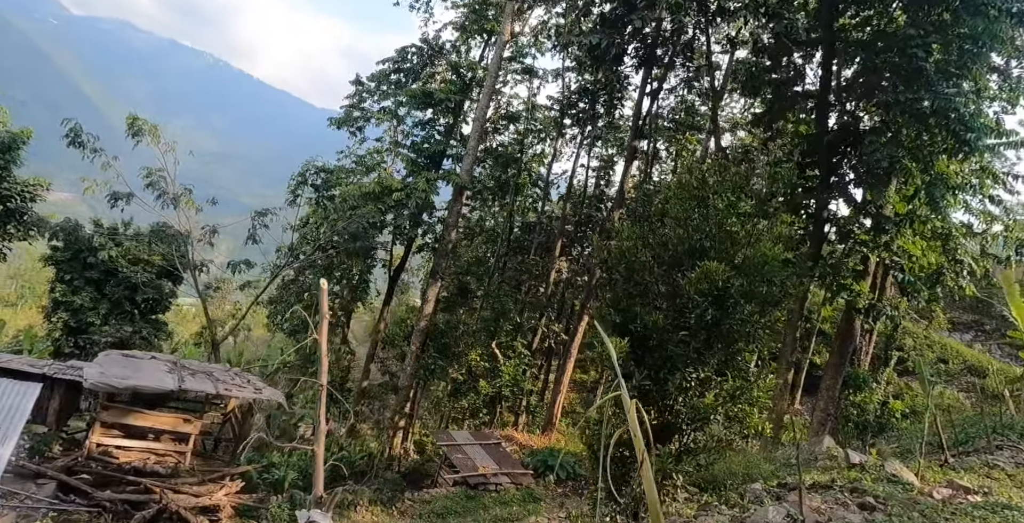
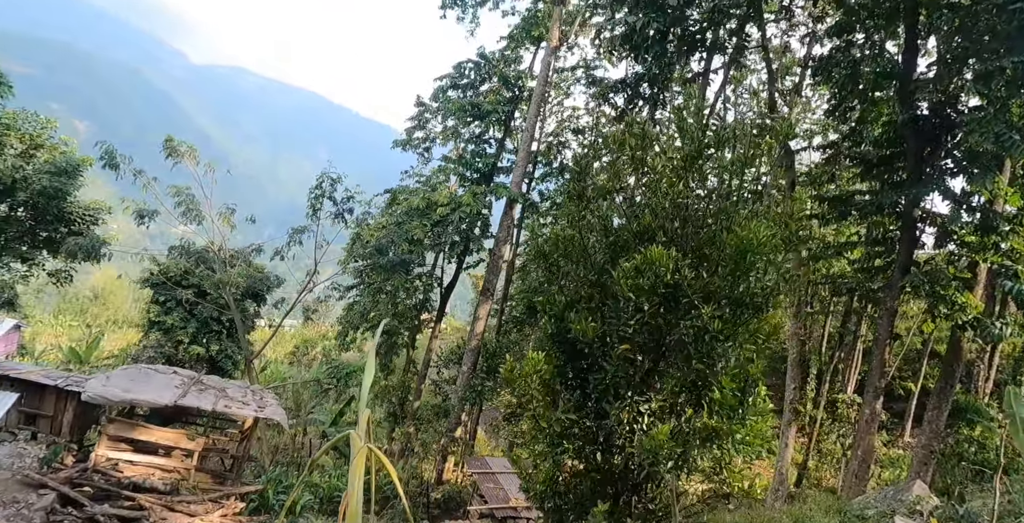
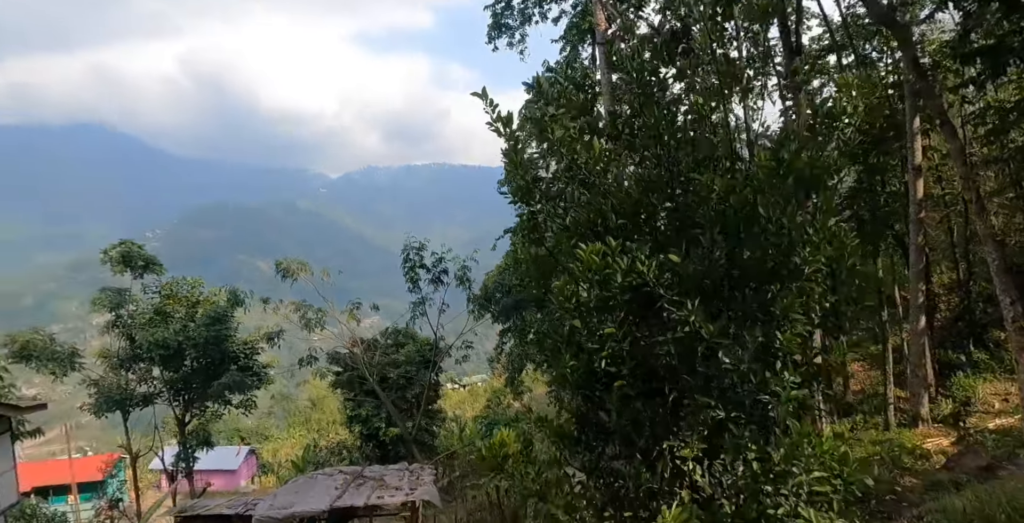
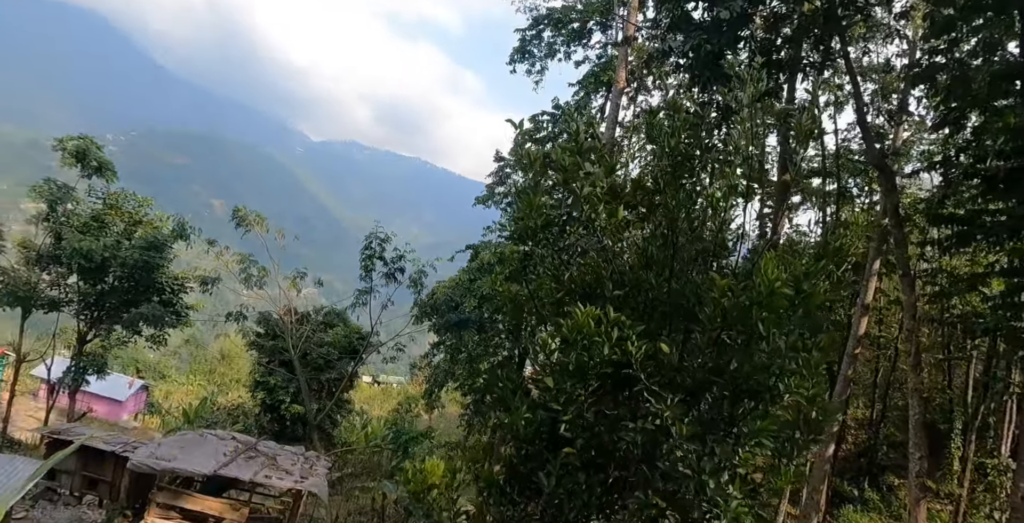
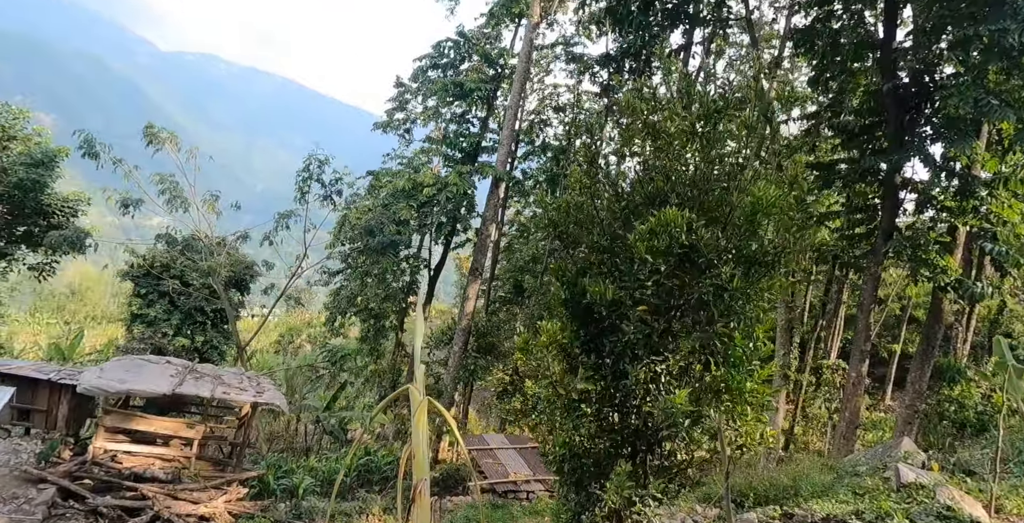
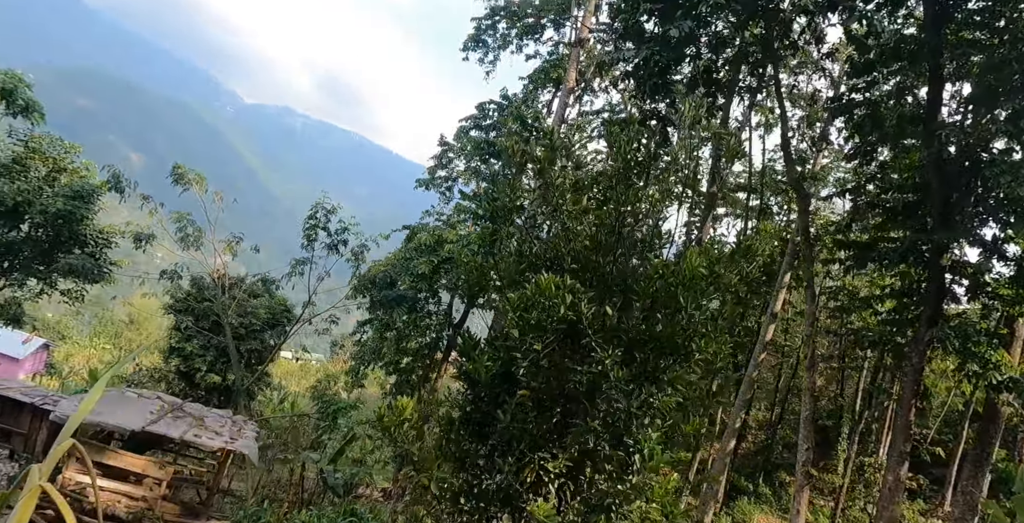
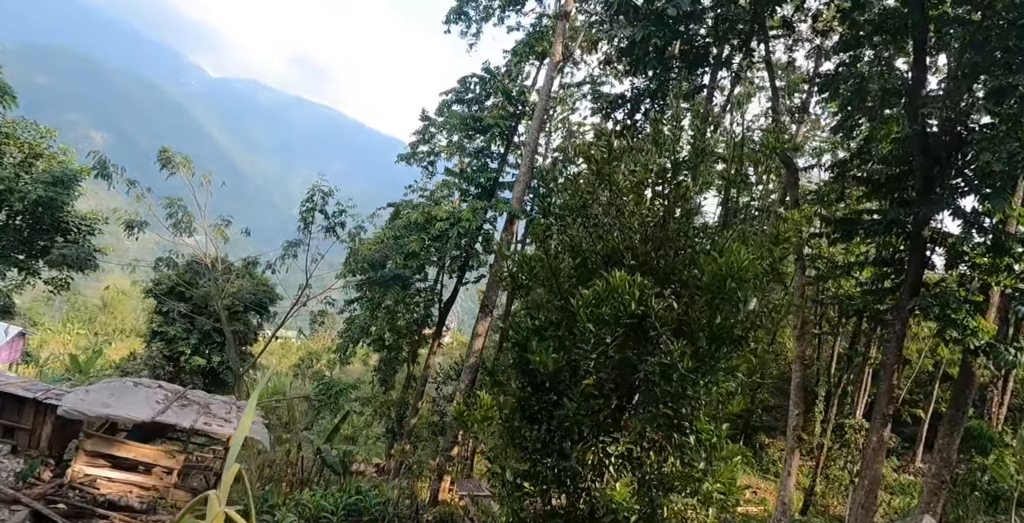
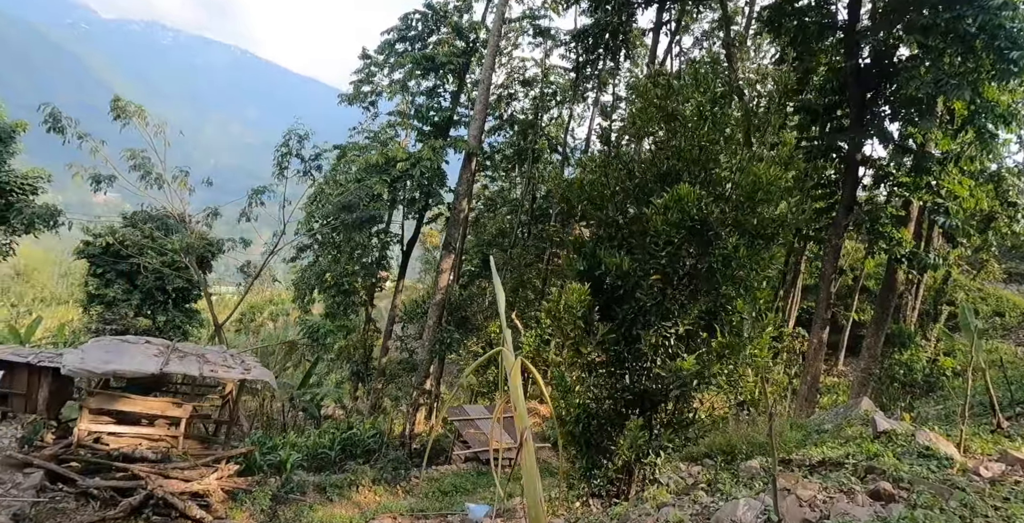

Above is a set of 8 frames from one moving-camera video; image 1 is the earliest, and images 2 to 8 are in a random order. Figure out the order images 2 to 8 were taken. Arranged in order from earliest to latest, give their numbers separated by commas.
8, 5, 2, 7, 6, 4, 3
